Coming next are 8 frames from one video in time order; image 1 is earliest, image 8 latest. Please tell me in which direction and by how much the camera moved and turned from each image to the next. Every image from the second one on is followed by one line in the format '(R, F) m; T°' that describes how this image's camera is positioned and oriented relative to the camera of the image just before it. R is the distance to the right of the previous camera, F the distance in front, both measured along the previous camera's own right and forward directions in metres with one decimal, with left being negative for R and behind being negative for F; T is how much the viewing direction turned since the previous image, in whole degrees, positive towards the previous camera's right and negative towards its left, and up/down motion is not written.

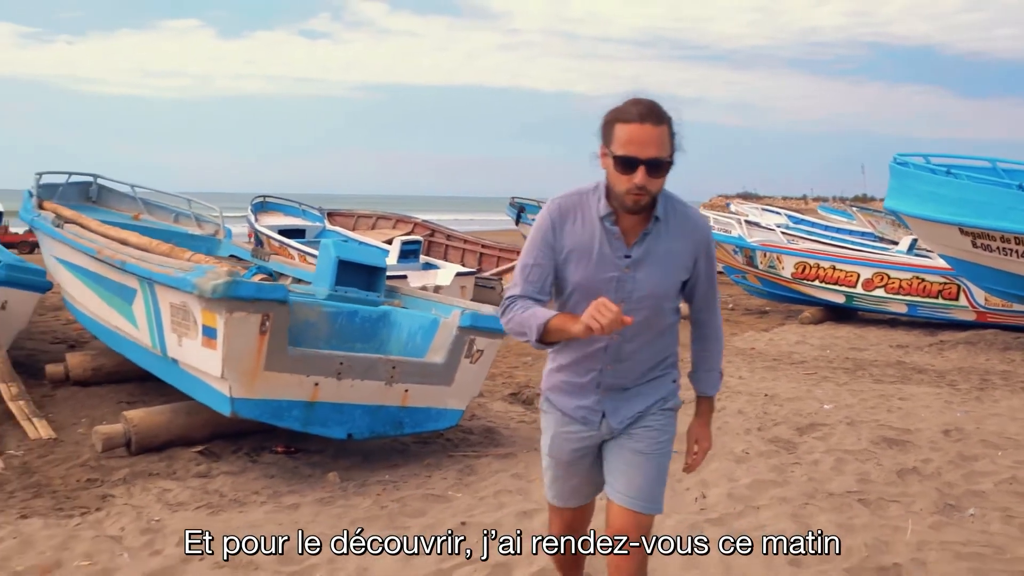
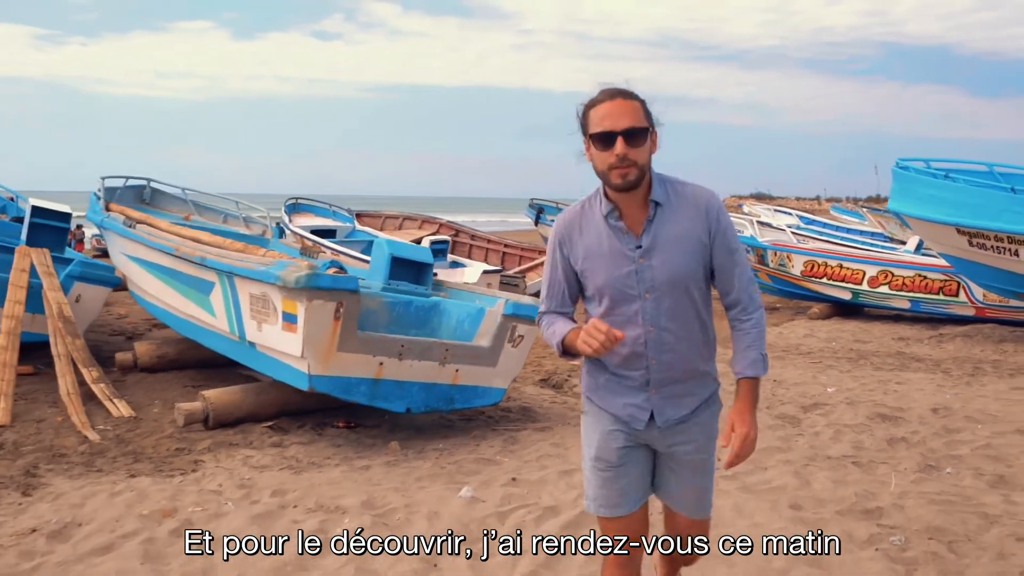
(-0.2, -0.8) m; -1°
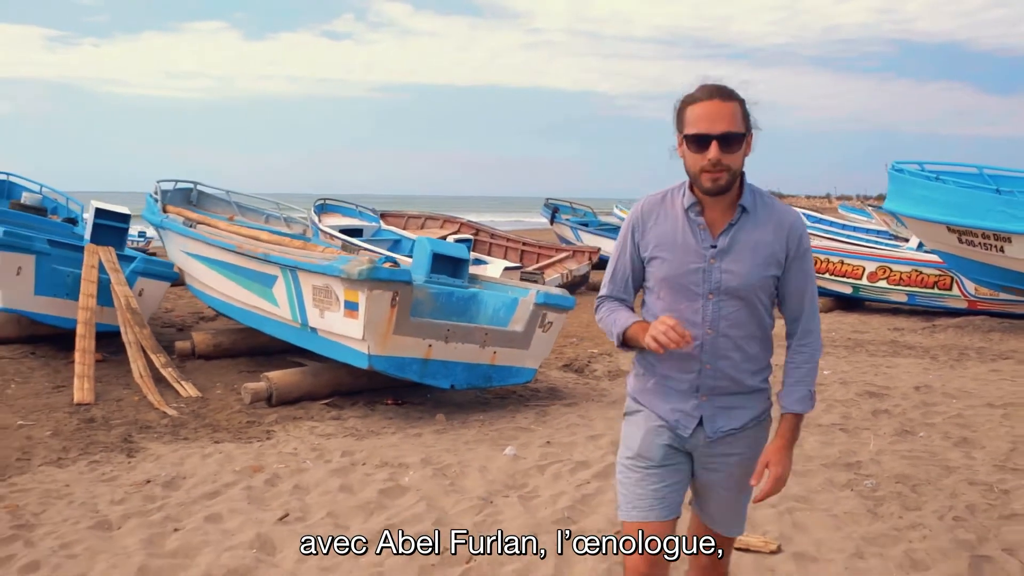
(-0.1, -0.9) m; -1°
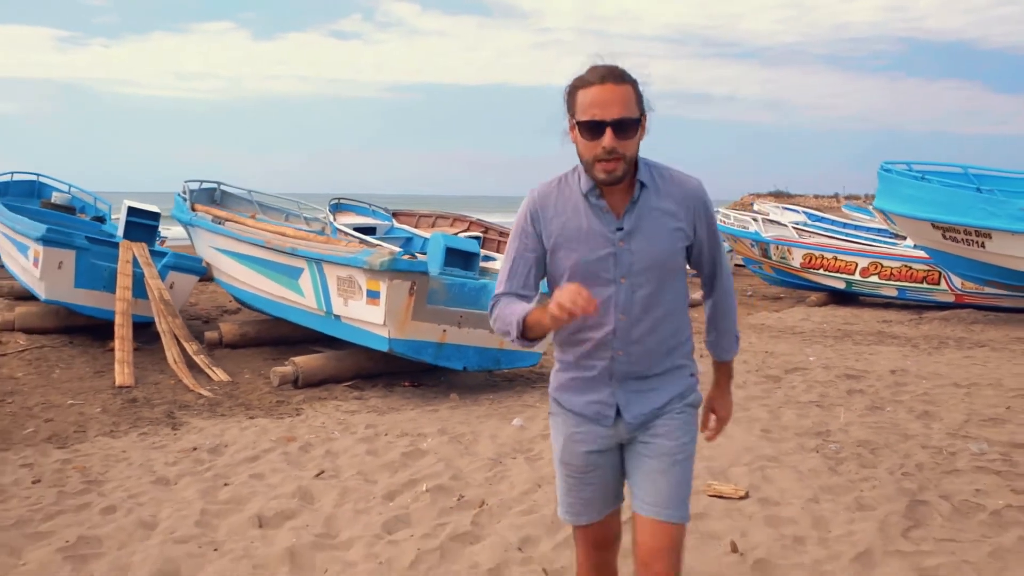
(0.0, -0.6) m; 0°
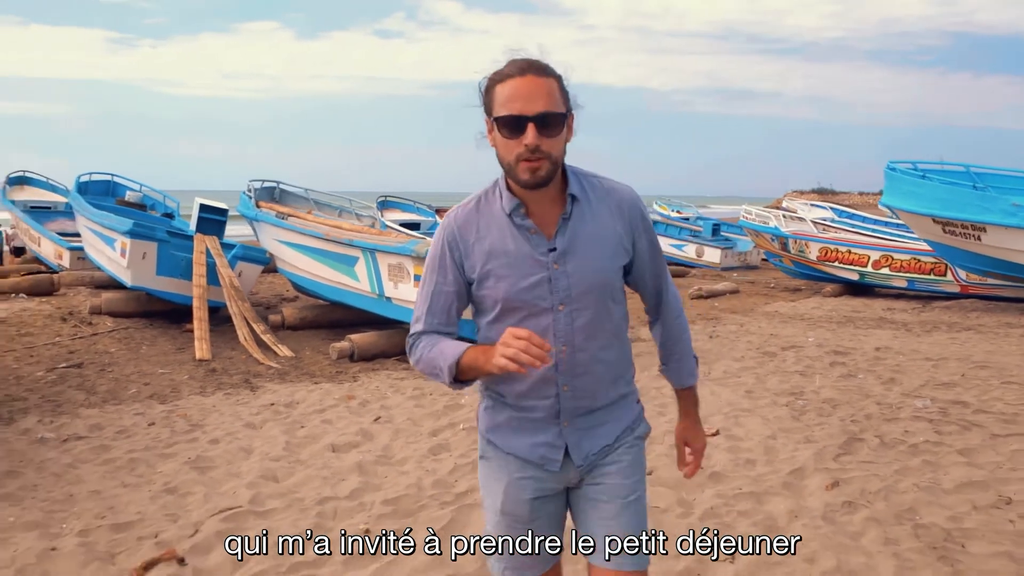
(+0.1, -1.2) m; -2°
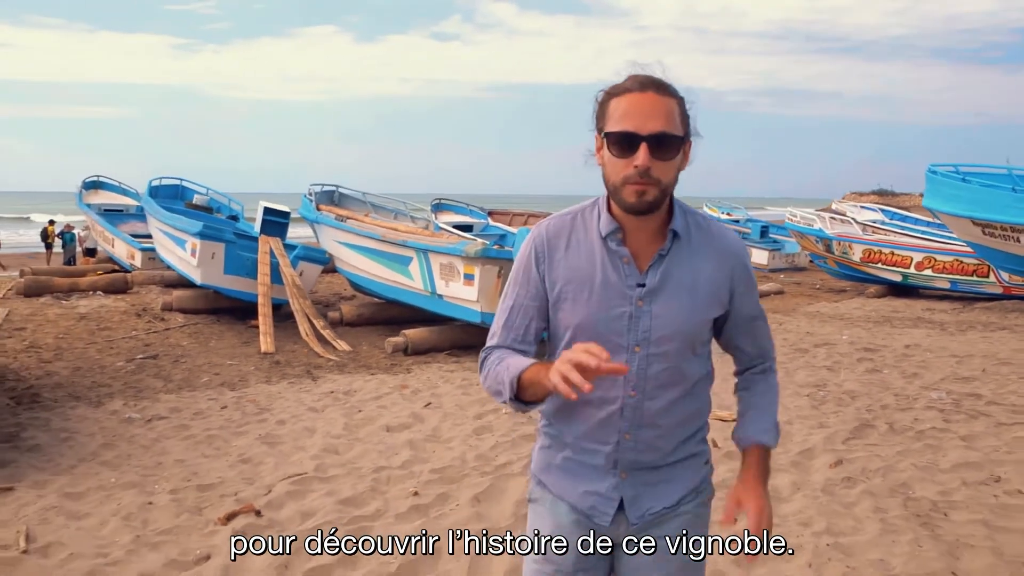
(+0.1, -0.5) m; -3°
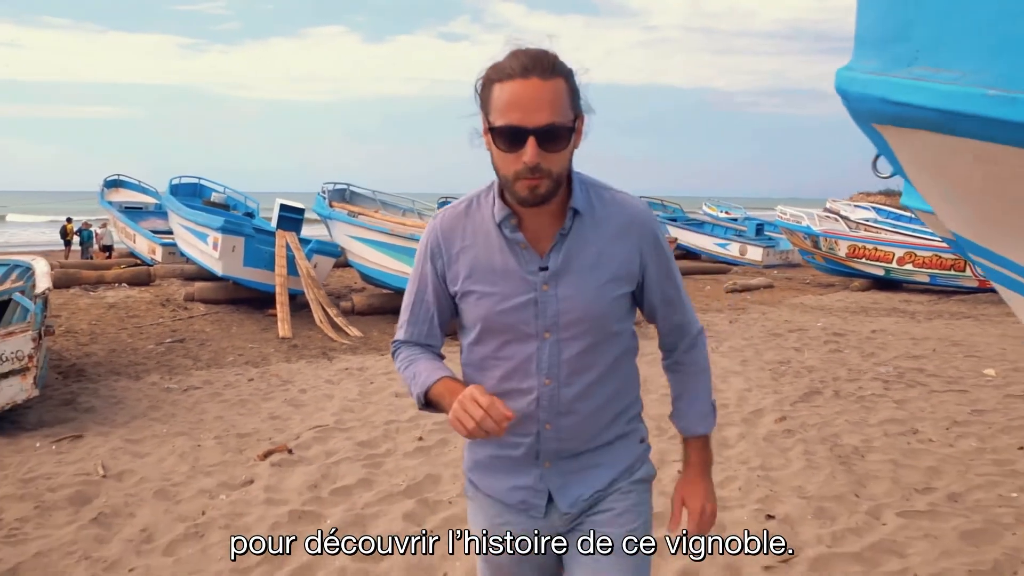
(+0.1, -0.8) m; 0°
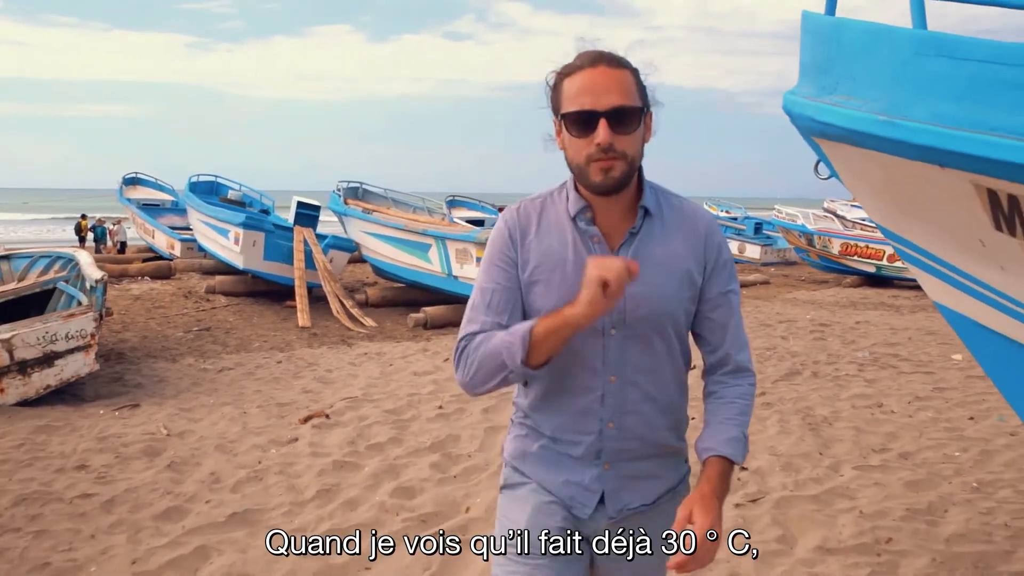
(0.0, -0.7) m; 0°
